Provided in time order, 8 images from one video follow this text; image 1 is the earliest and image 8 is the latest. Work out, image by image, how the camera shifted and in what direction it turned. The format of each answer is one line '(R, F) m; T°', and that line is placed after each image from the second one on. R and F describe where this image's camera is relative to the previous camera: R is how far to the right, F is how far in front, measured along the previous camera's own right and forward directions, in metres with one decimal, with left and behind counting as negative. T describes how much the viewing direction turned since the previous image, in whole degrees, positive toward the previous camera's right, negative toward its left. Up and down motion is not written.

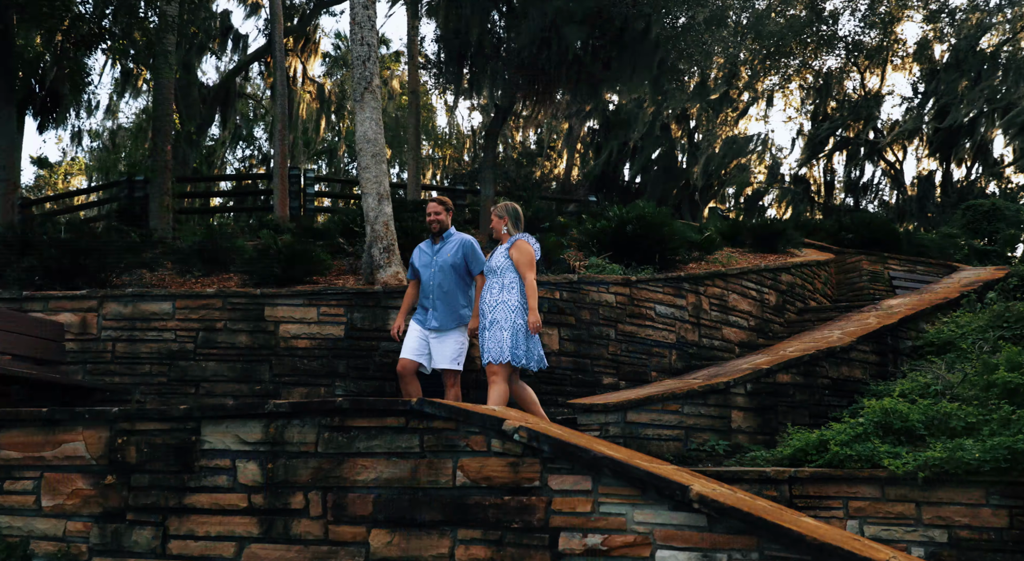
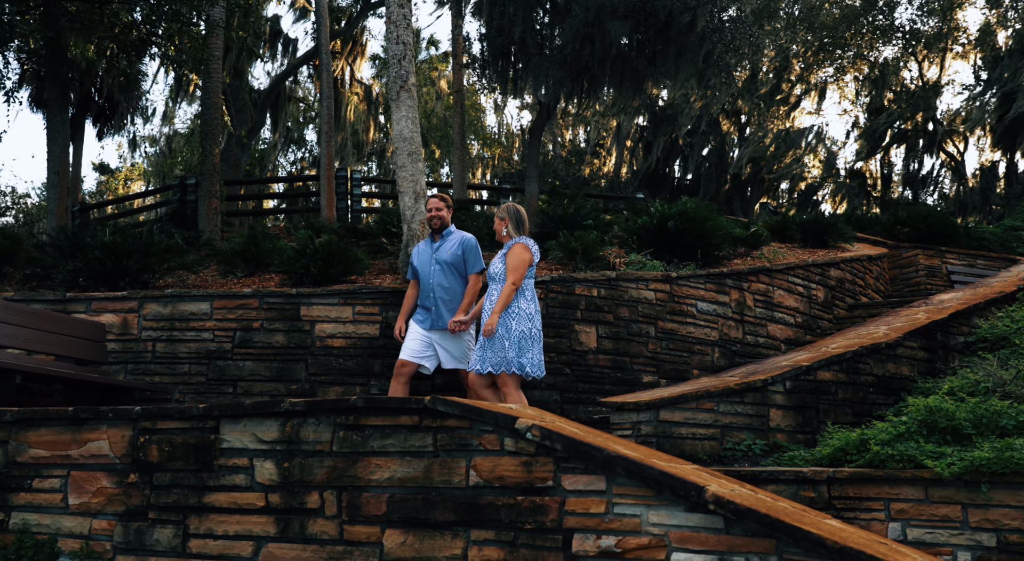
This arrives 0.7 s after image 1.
(+0.2, +0.1) m; -3°
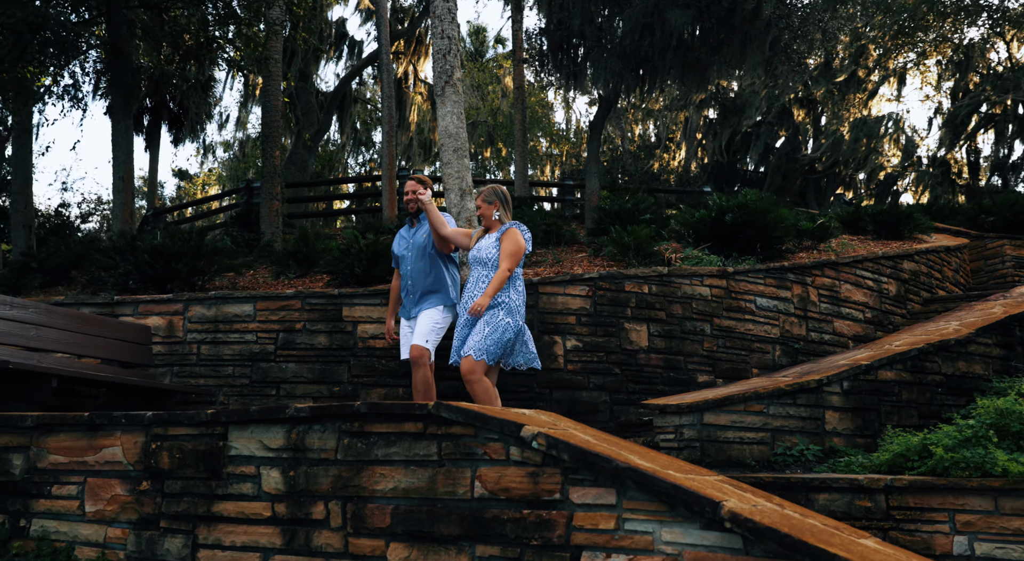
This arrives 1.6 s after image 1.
(+0.3, +0.3) m; -5°
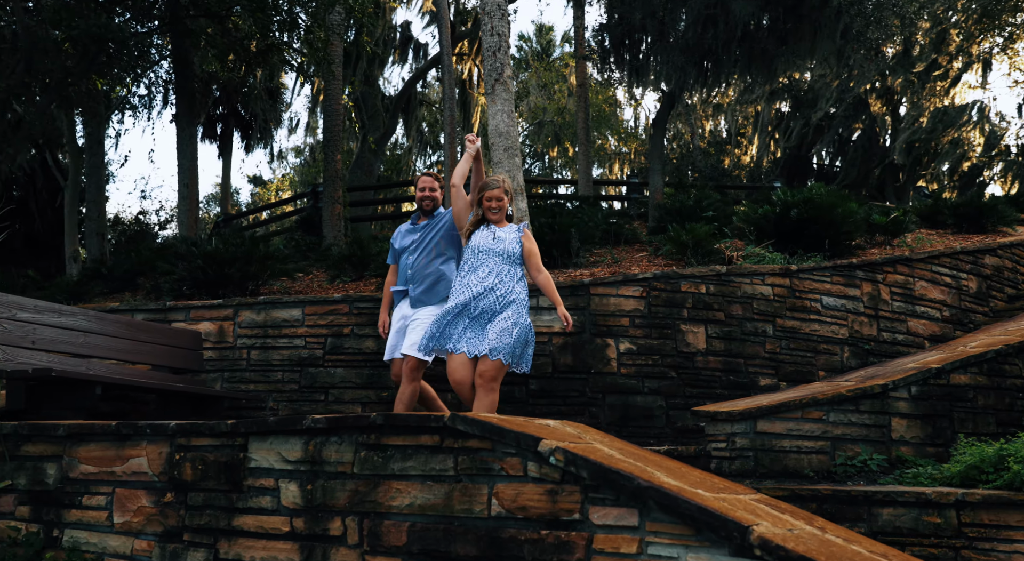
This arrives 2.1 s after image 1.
(+0.2, +0.2) m; -5°
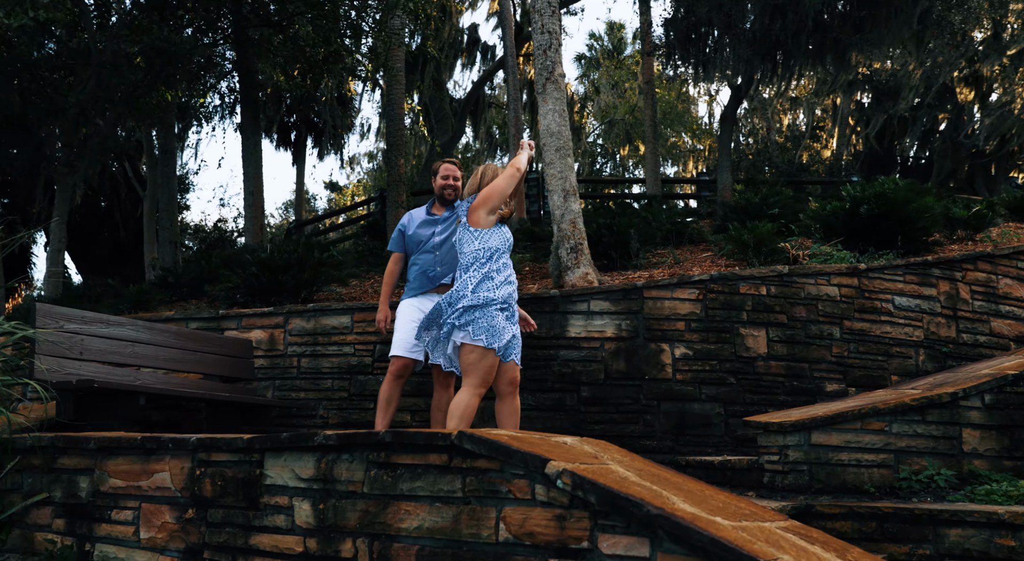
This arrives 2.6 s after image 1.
(+0.2, +0.2) m; -5°
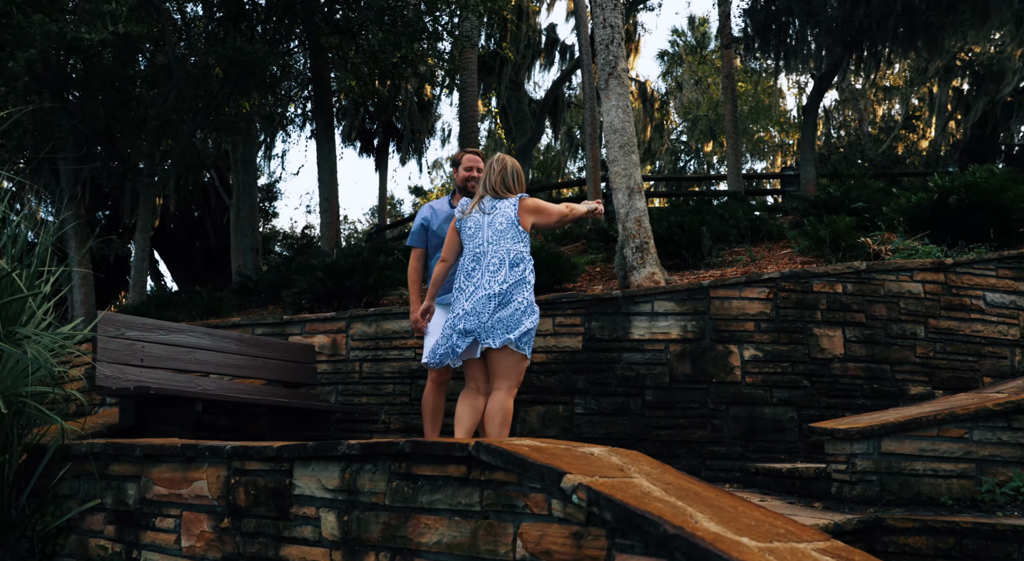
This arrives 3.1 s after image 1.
(+0.2, +0.2) m; -6°
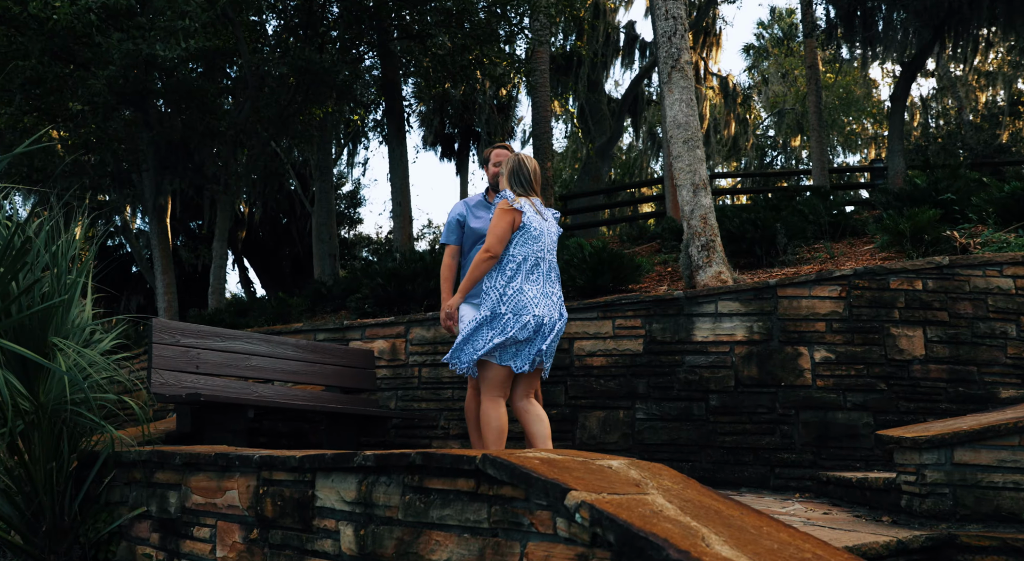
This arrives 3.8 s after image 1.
(+0.3, +0.2) m; -6°
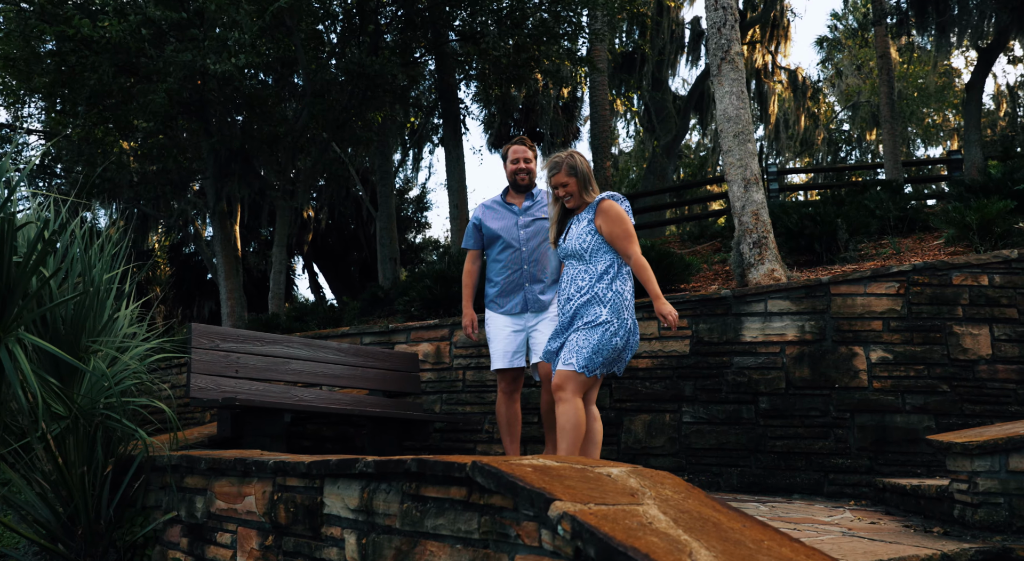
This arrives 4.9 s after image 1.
(+0.2, +0.2) m; -5°
